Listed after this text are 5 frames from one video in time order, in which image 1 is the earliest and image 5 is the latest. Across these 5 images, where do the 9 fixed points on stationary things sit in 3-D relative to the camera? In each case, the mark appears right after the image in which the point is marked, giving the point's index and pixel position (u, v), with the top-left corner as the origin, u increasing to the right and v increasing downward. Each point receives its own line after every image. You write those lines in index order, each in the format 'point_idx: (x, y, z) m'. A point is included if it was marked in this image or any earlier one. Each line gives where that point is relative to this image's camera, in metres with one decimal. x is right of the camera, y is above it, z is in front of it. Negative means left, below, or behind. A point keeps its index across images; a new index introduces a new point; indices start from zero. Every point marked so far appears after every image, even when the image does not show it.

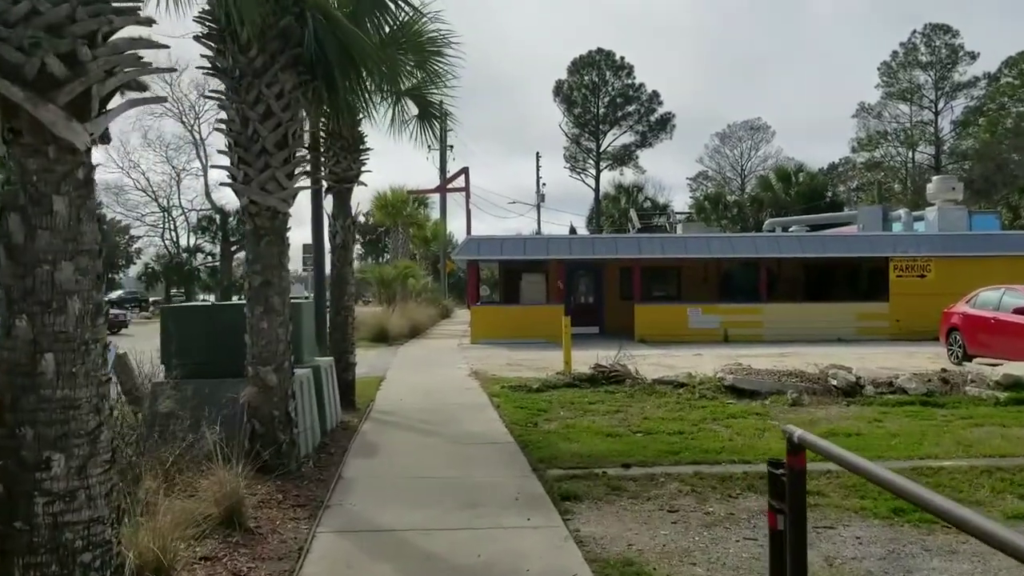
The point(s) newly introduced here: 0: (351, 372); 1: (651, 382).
0: (-2.1, -1.1, +12.0) m
1: (+2.1, -1.4, +13.7) m
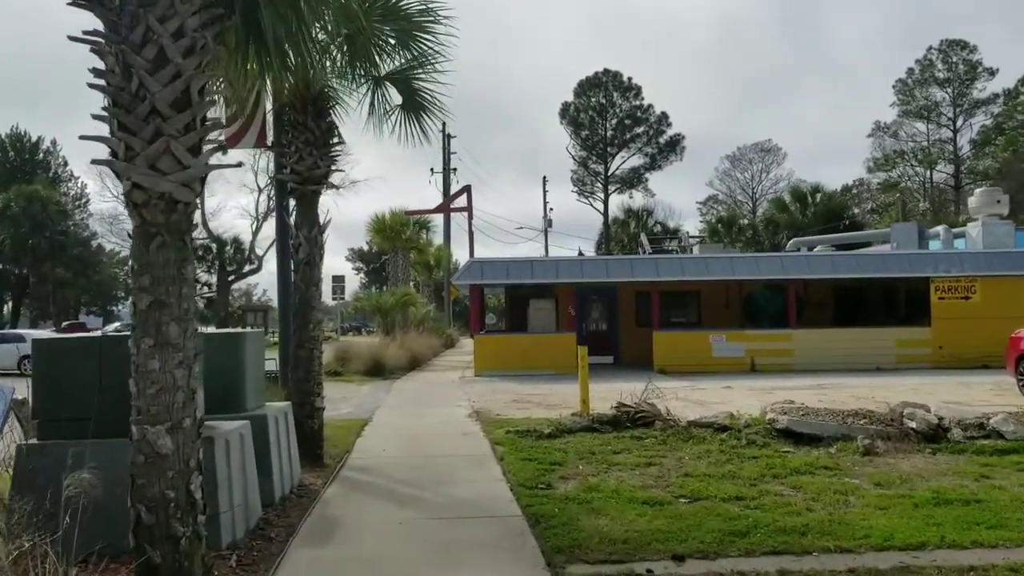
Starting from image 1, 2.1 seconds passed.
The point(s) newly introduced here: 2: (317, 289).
0: (-2.1, -1.4, +9.6) m
1: (+2.2, -1.7, +11.3) m
2: (-2.1, 0.0, +9.7) m
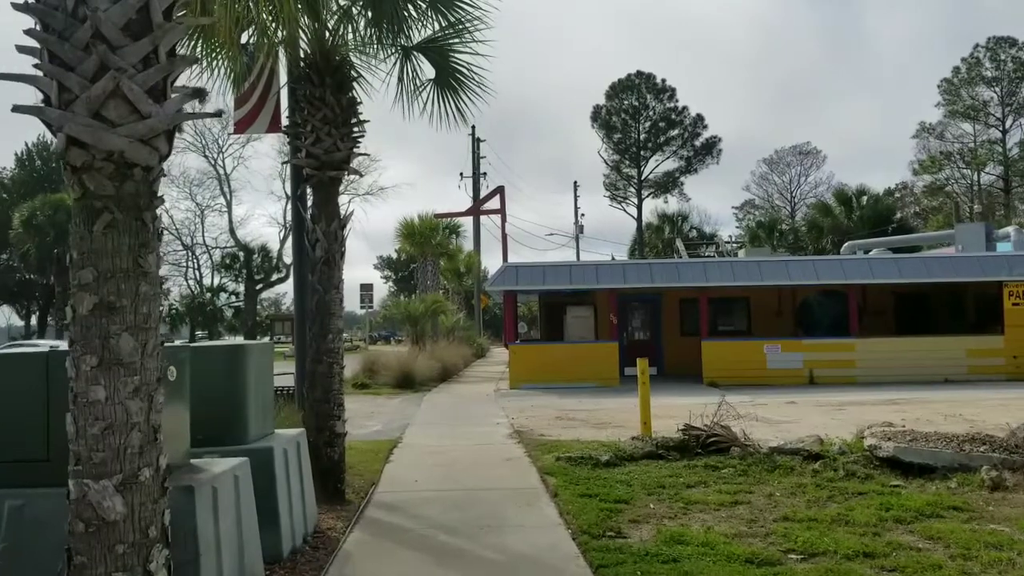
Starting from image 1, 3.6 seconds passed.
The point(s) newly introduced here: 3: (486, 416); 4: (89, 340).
0: (-1.5, -1.4, +8.1) m
1: (+2.8, -1.8, +9.7) m
2: (-1.6, -0.1, +8.2) m
3: (-0.5, -2.3, +16.2) m
4: (-1.7, -0.2, +3.7) m
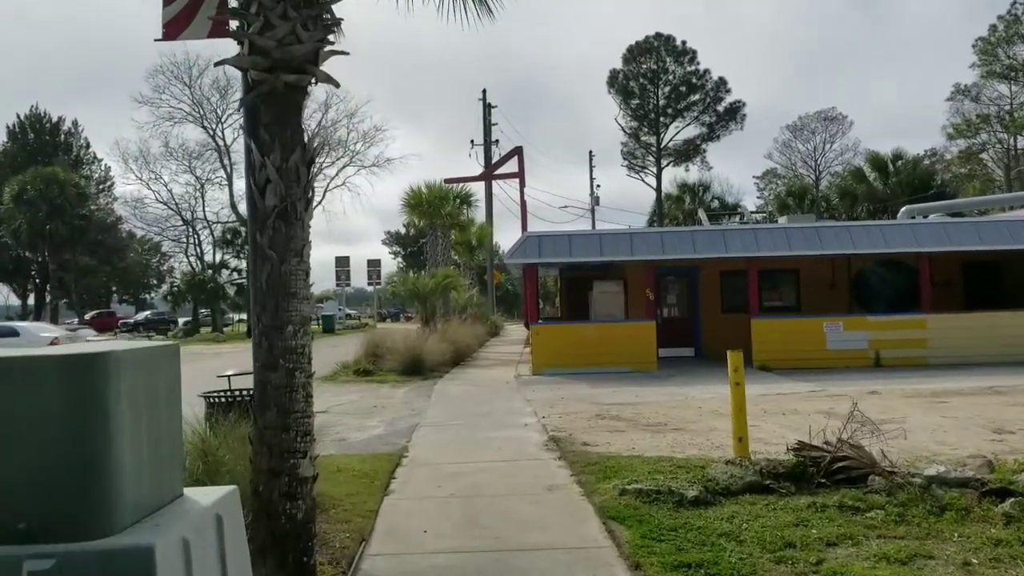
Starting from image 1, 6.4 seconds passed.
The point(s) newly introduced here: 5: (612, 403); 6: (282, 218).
0: (-1.2, -1.2, +5.3) m
1: (+3.1, -1.5, +6.8) m
2: (-1.3, +0.2, +5.3) m
3: (0.0, -1.8, +13.3) m
4: (-1.4, -0.1, +0.8) m
5: (+1.6, -1.8, +14.5) m
6: (-1.3, +0.4, +5.3) m
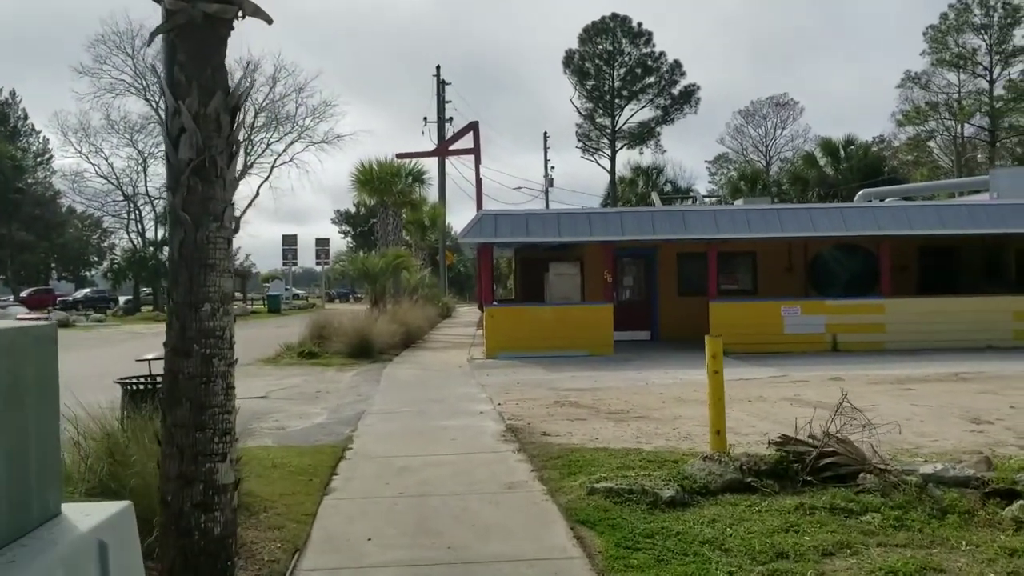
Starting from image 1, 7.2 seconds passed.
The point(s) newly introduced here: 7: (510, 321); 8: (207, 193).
0: (-1.4, -1.1, +4.5) m
1: (+2.8, -1.3, +6.2) m
2: (-1.4, +0.3, +4.5) m
3: (-0.7, -1.6, +12.6) m
4: (-1.4, -0.1, 0.0) m
5: (+0.9, -1.5, +13.8) m
6: (-1.5, +0.6, +4.4) m
7: (0.0, -0.7, +19.8) m
8: (-1.5, +0.5, +4.5) m
